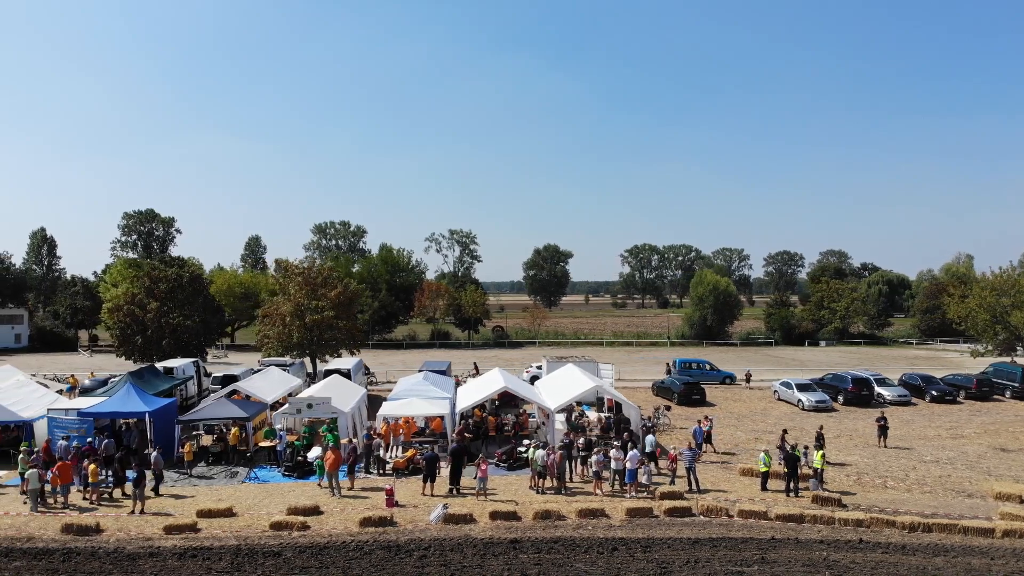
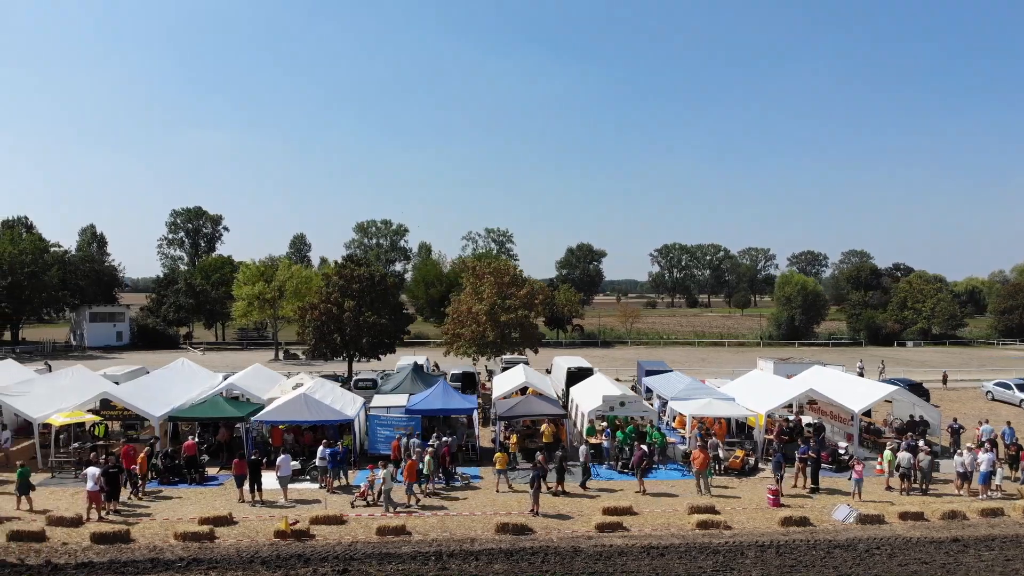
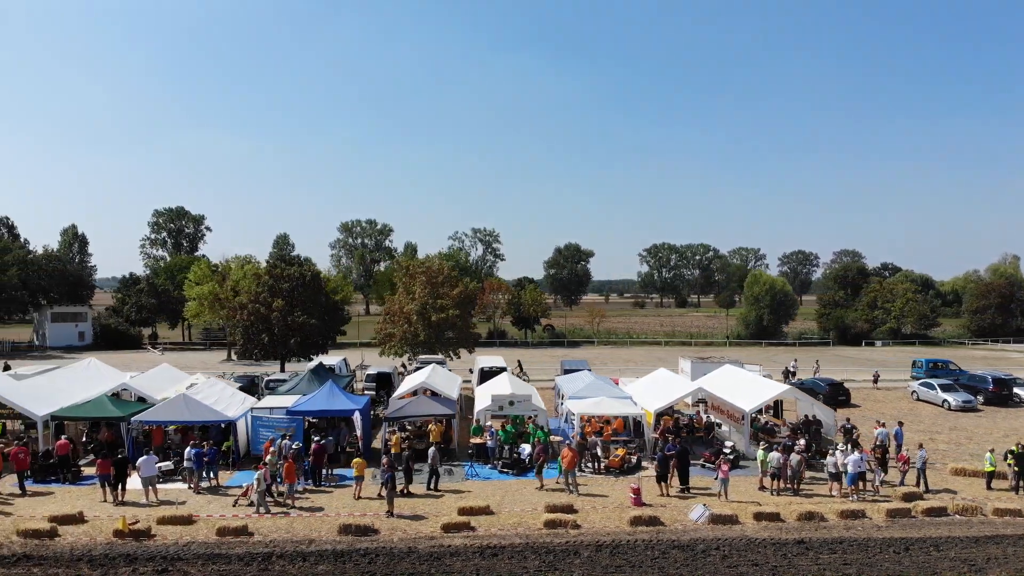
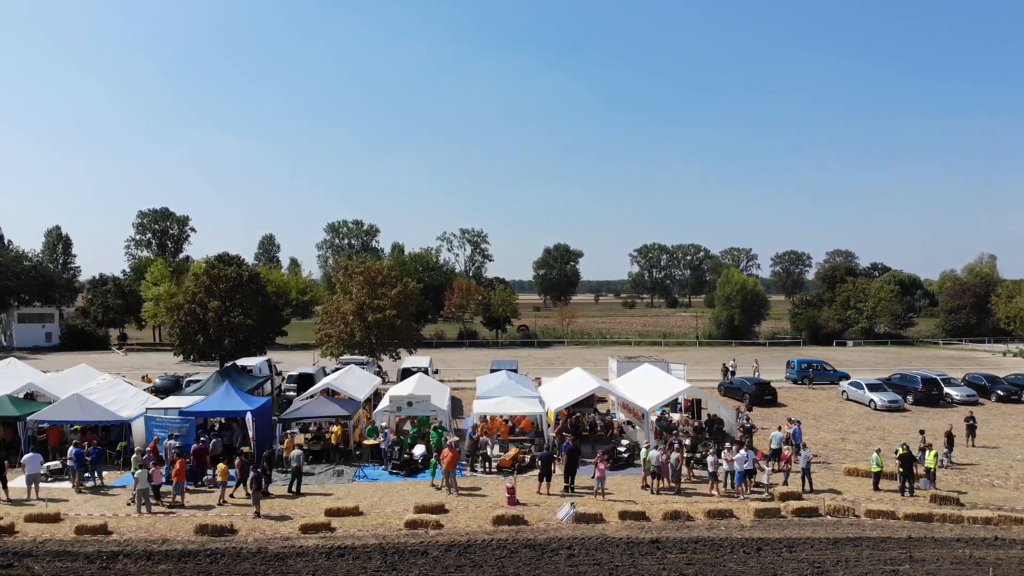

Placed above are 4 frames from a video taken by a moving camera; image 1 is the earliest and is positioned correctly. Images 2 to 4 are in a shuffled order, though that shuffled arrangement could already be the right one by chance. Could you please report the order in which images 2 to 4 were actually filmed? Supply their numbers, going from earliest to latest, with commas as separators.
4, 3, 2
